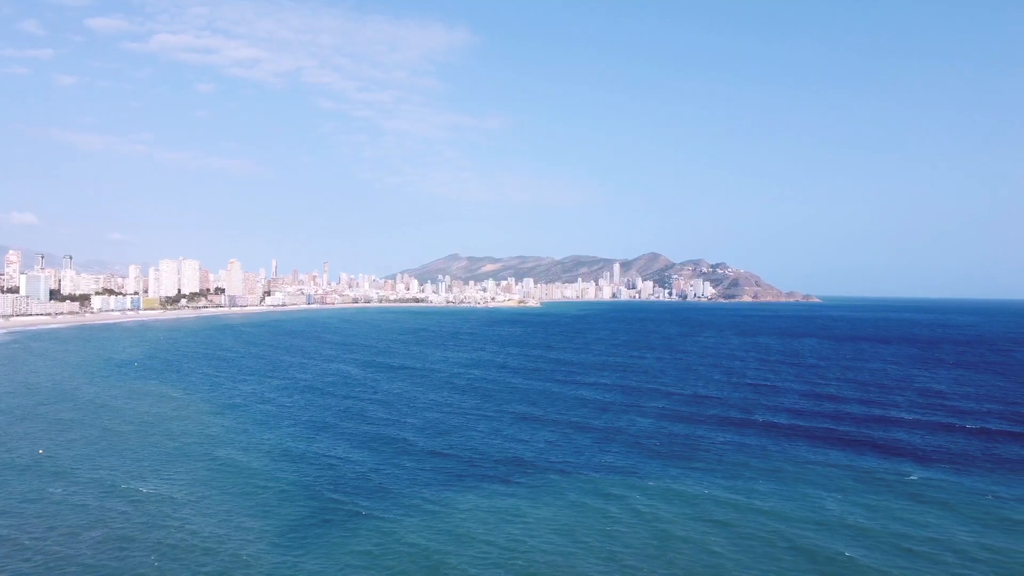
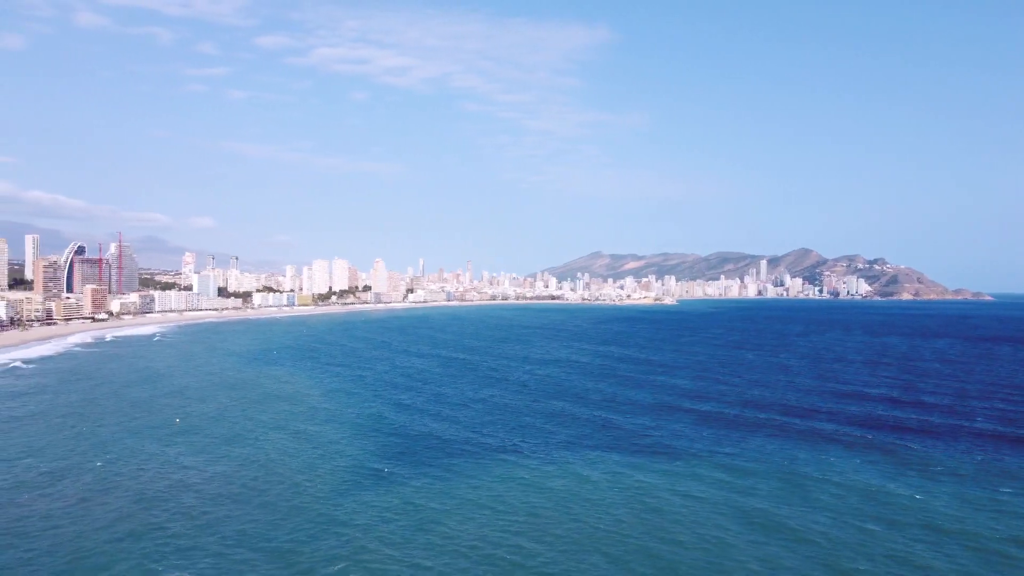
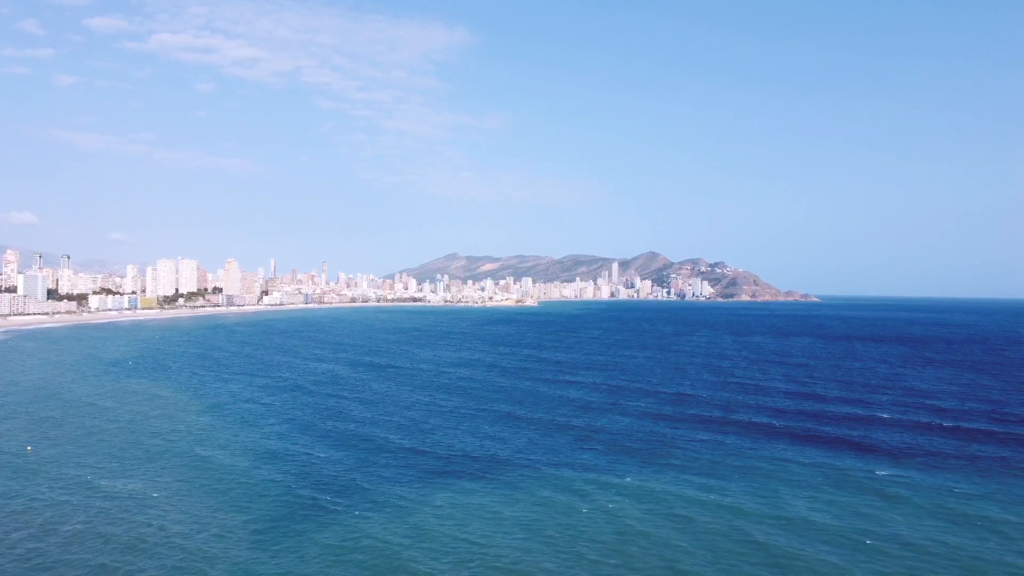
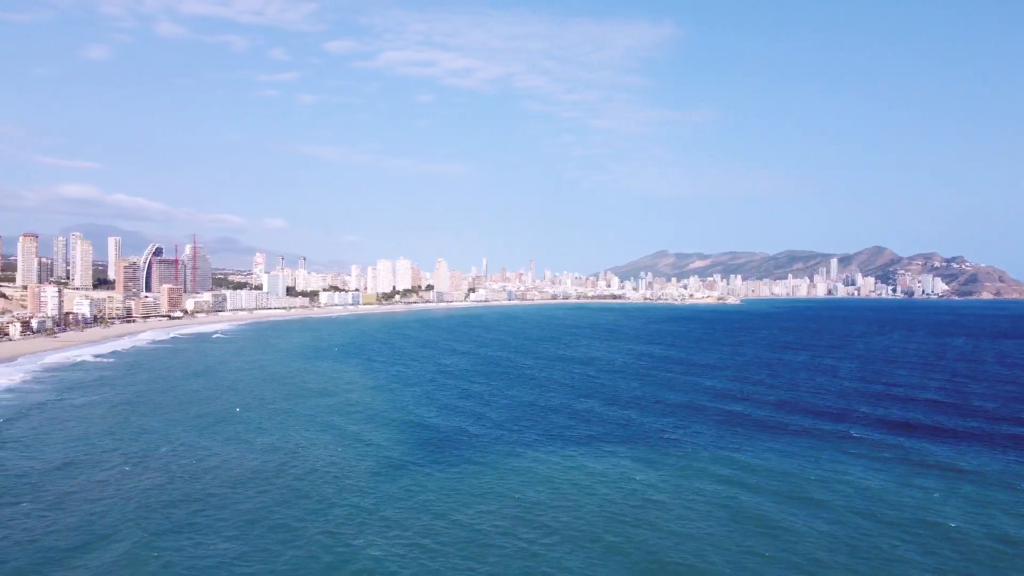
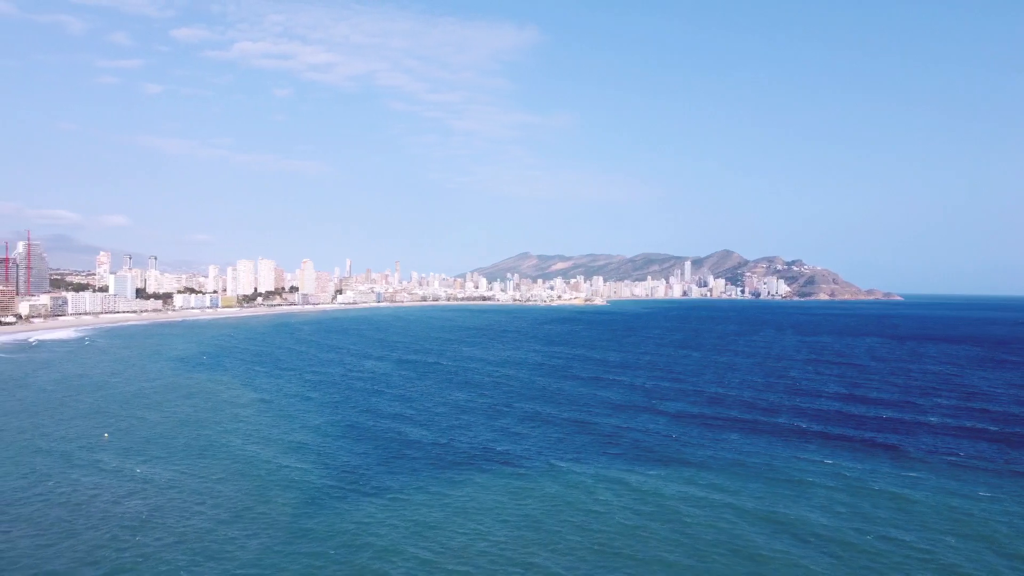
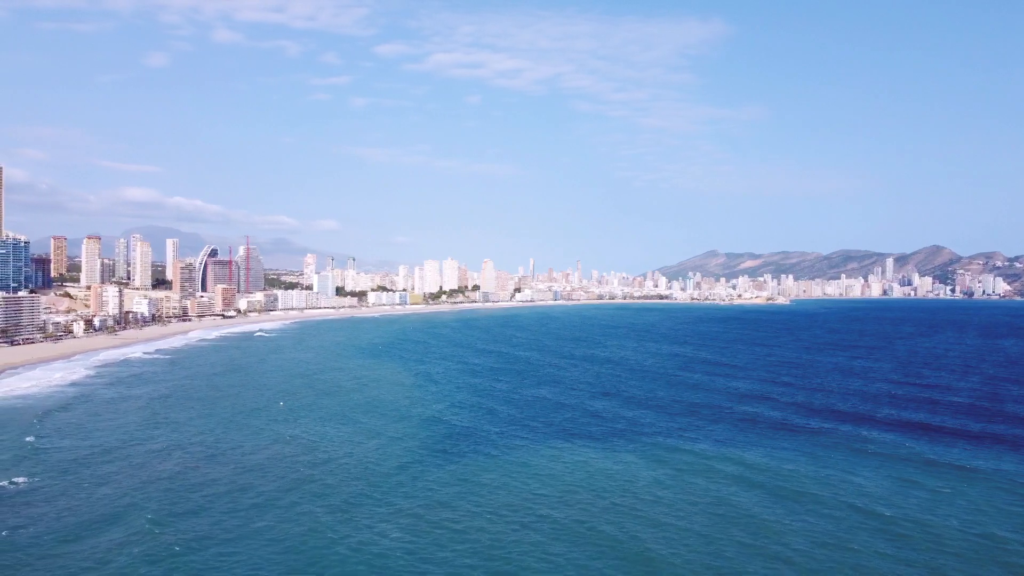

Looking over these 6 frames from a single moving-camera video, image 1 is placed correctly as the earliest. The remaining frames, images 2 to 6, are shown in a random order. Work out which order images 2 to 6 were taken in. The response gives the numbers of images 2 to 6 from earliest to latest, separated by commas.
3, 5, 2, 4, 6
